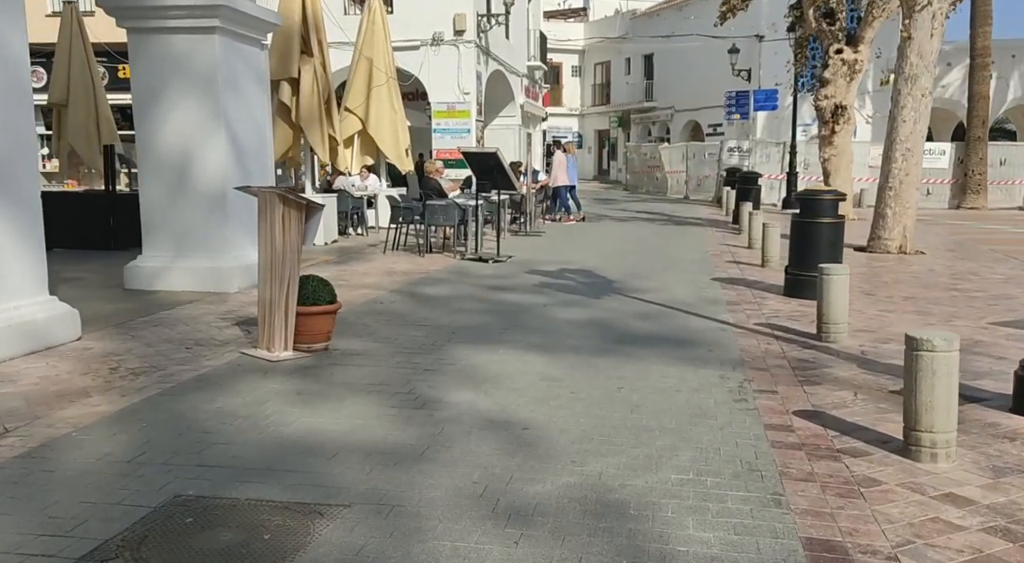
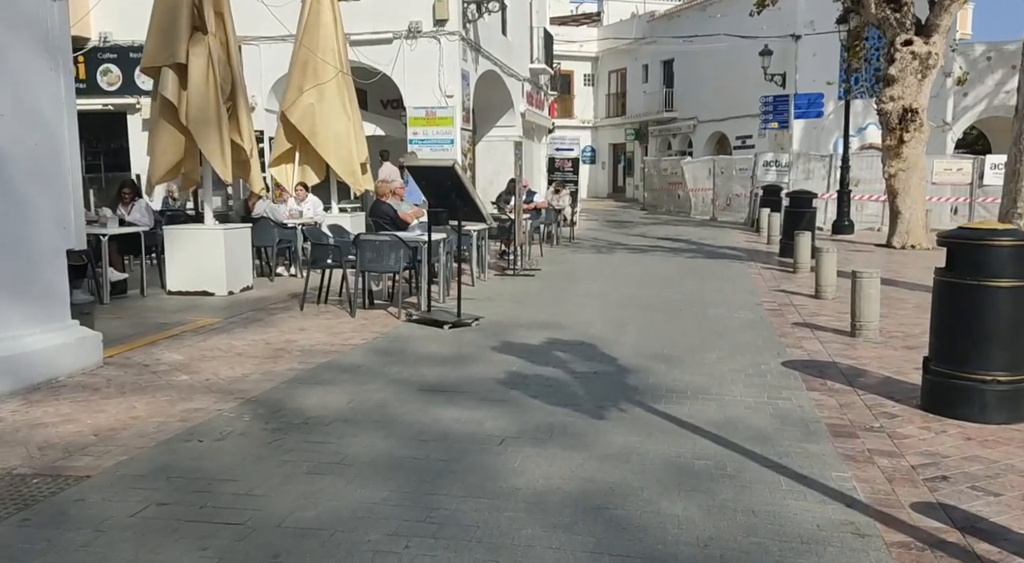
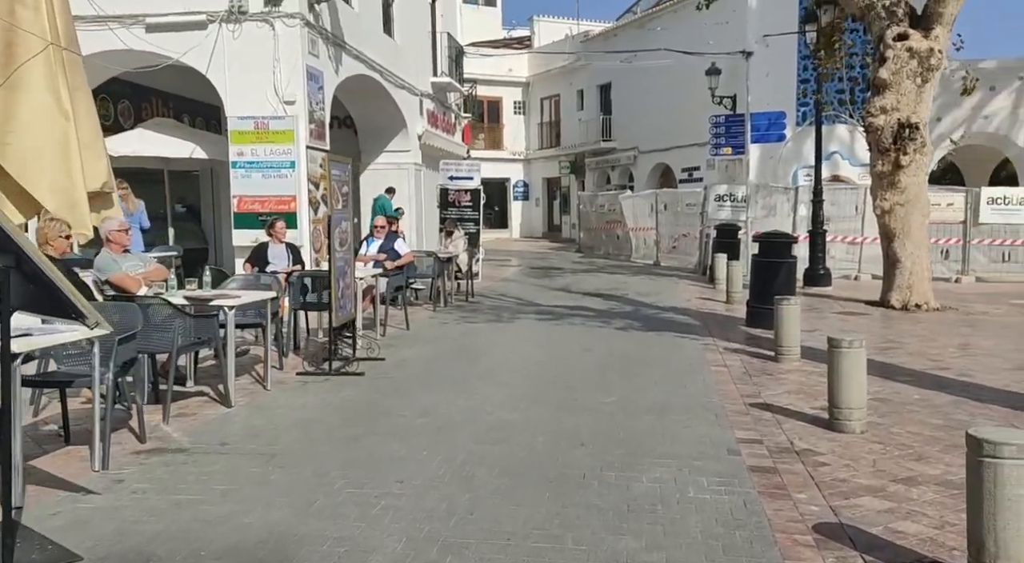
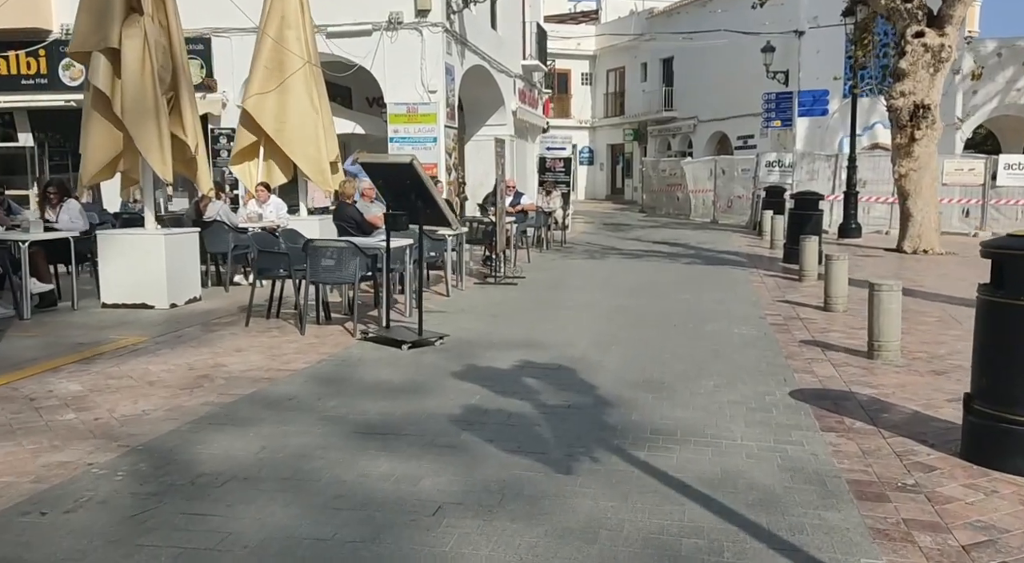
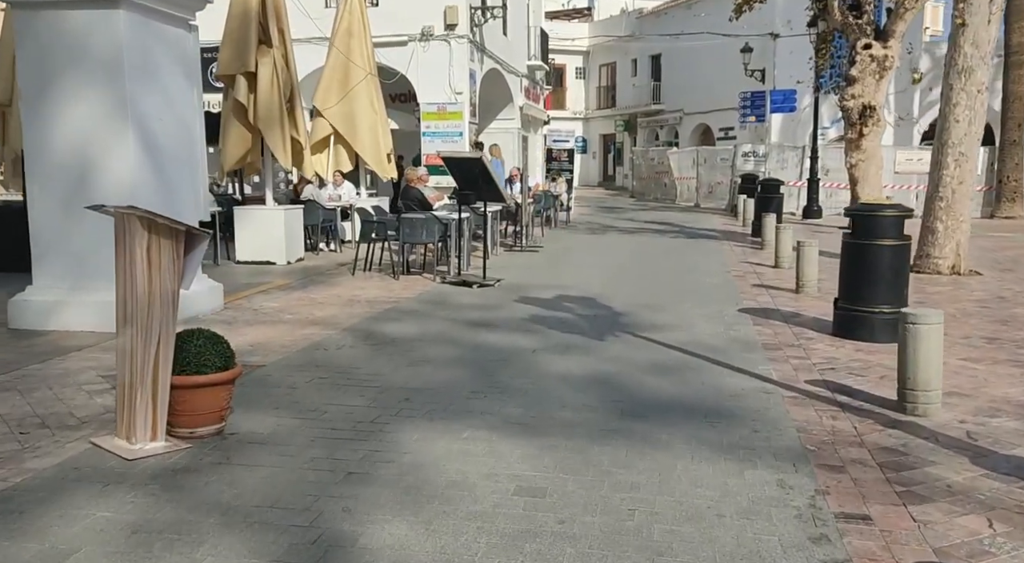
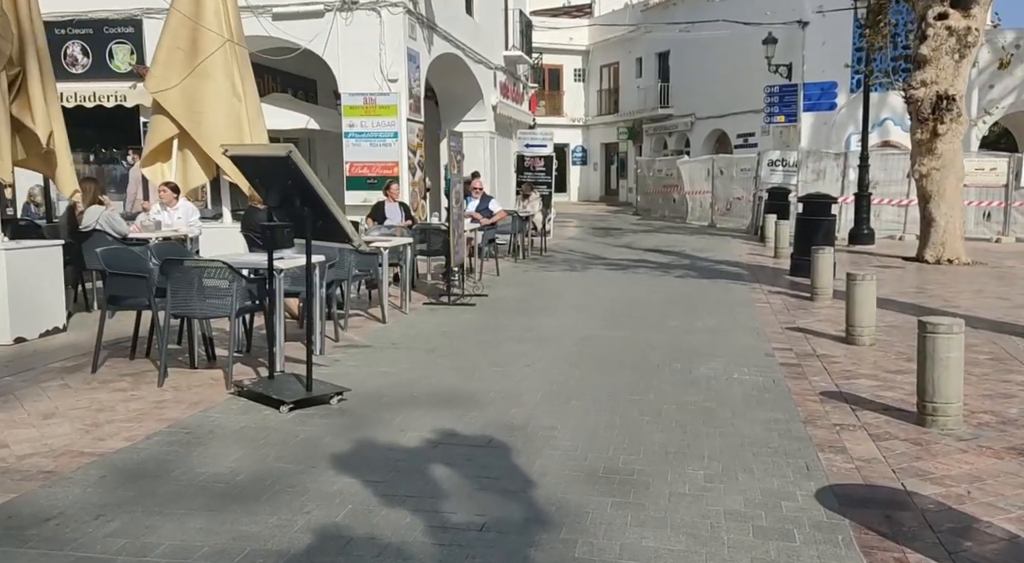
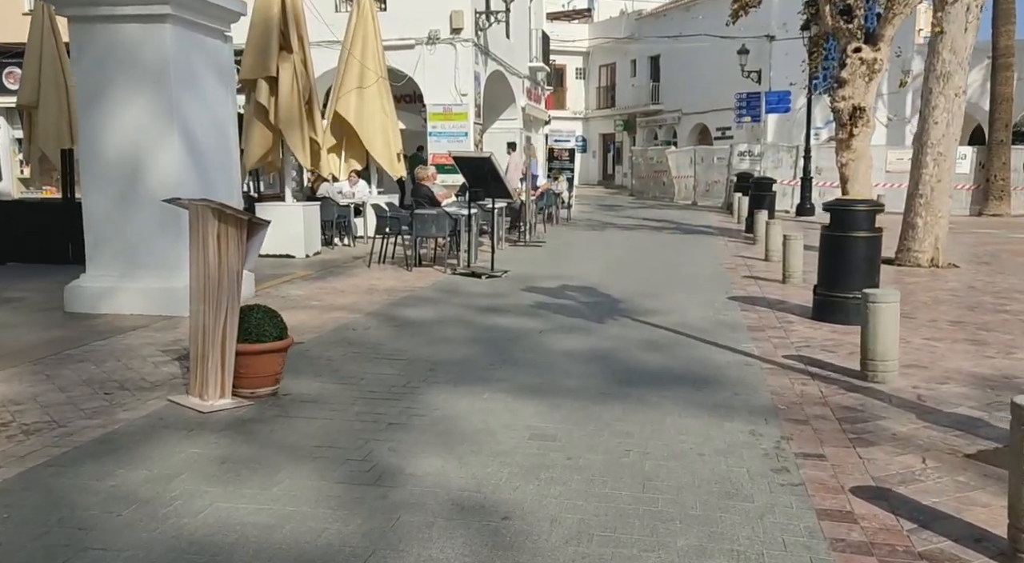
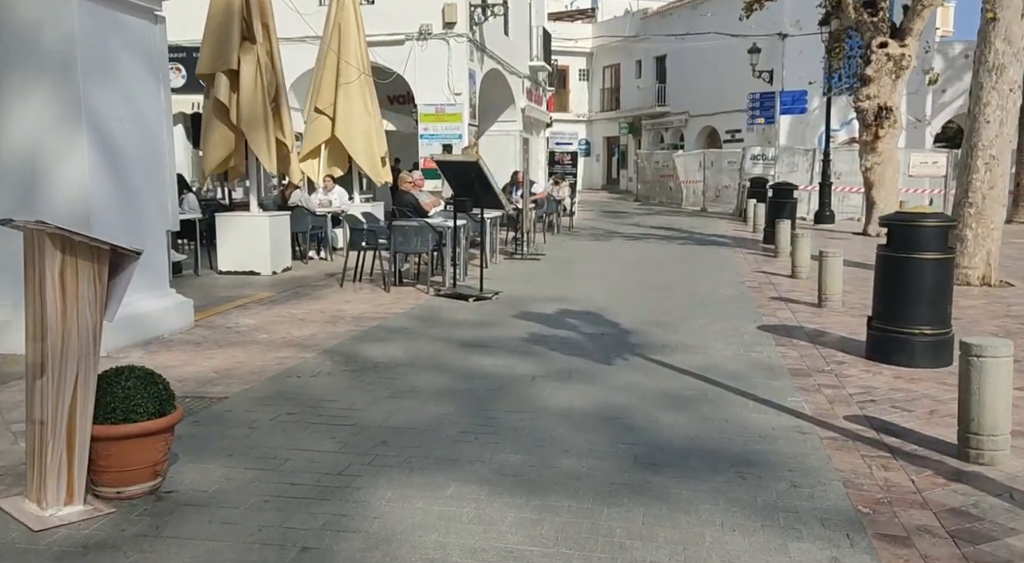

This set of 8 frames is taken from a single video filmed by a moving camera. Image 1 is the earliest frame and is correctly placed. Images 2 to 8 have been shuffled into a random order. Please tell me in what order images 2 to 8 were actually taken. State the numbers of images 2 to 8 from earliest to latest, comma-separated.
7, 5, 8, 2, 4, 6, 3
